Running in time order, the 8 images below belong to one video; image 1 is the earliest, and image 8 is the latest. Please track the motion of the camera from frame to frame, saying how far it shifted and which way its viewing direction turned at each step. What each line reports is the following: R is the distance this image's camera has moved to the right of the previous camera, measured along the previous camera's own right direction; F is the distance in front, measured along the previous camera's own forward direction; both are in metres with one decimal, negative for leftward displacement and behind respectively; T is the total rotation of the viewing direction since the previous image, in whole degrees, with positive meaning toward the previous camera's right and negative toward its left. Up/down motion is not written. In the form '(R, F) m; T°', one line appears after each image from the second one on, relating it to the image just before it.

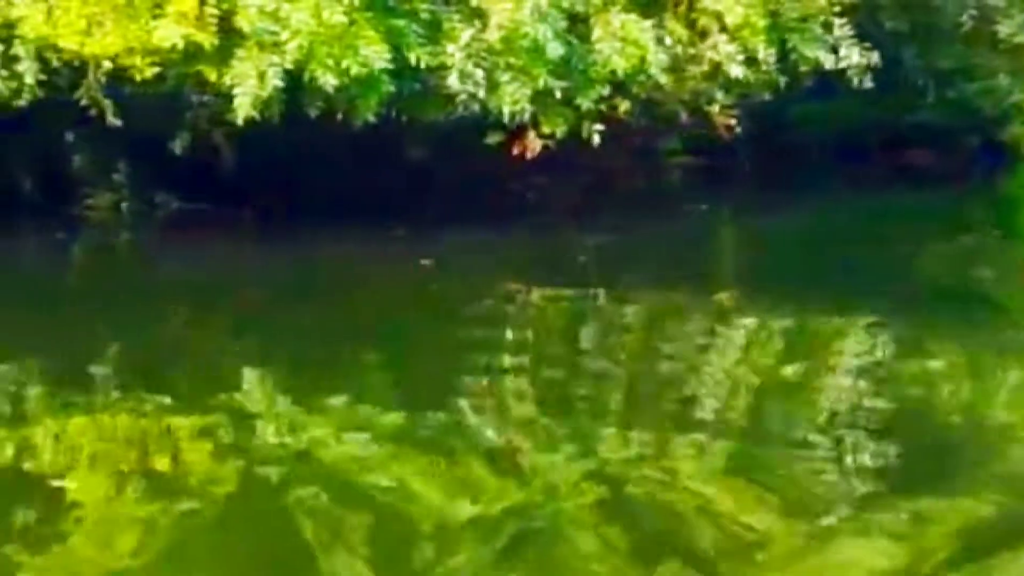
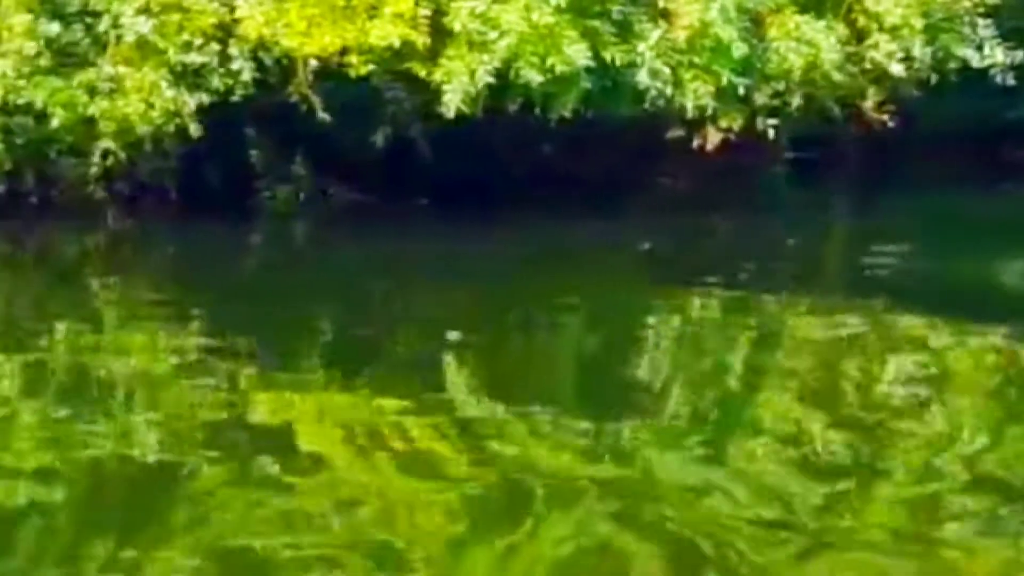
(-0.3, -0.6) m; -3°
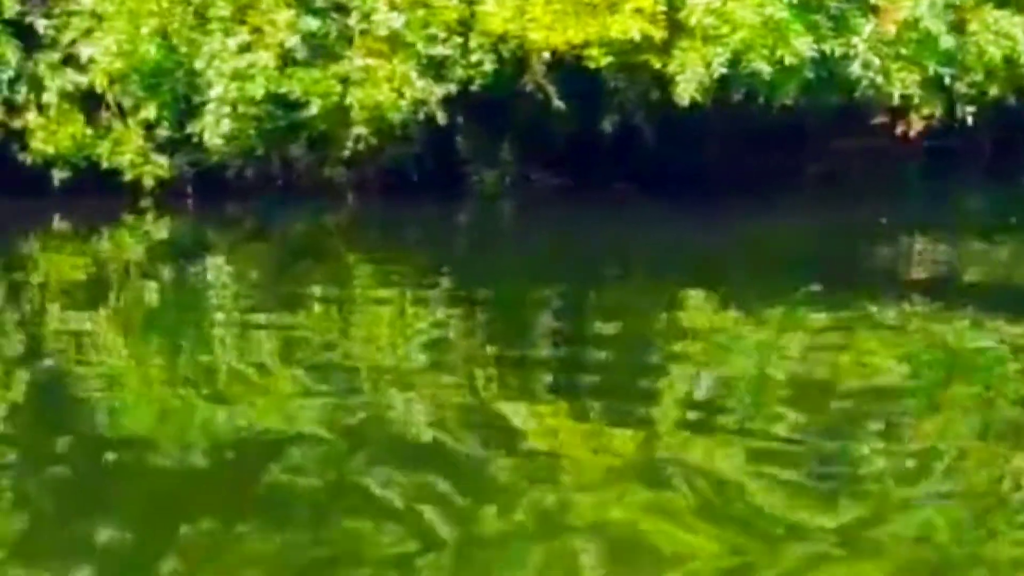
(-0.4, -0.8) m; -4°
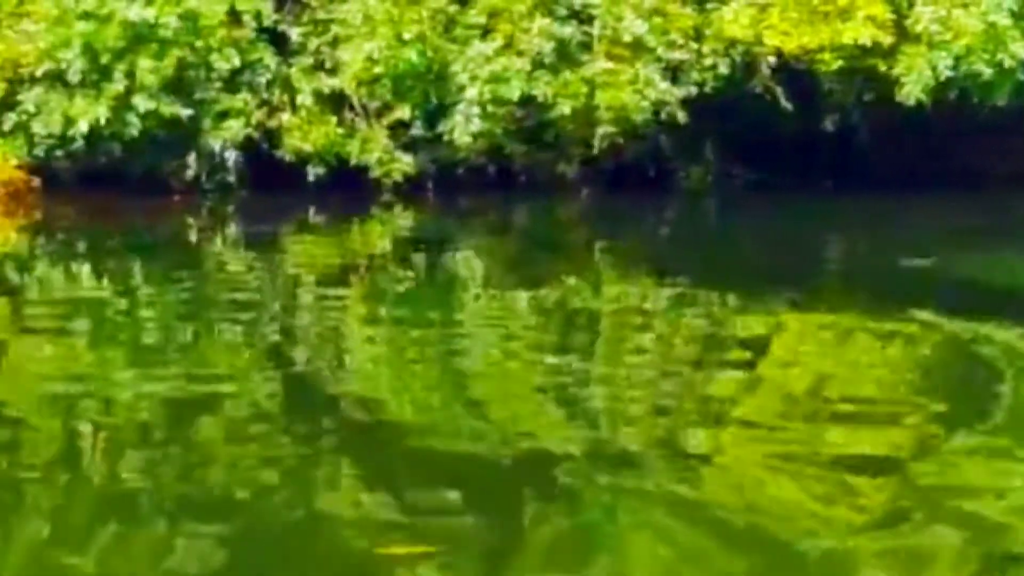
(-0.4, -1.0) m; -4°
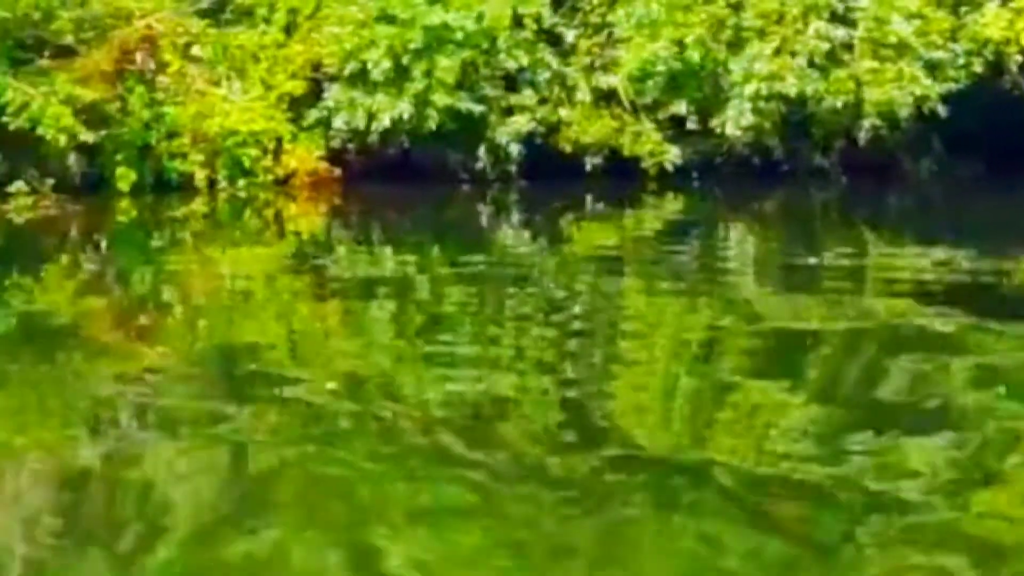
(+0.1, -1.1) m; -7°
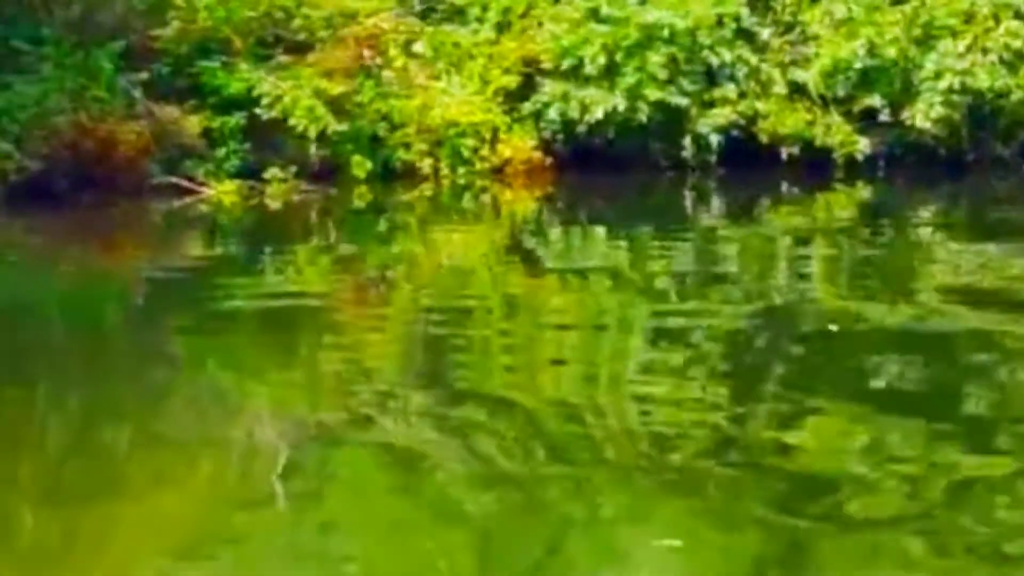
(0.0, -1.3) m; -5°
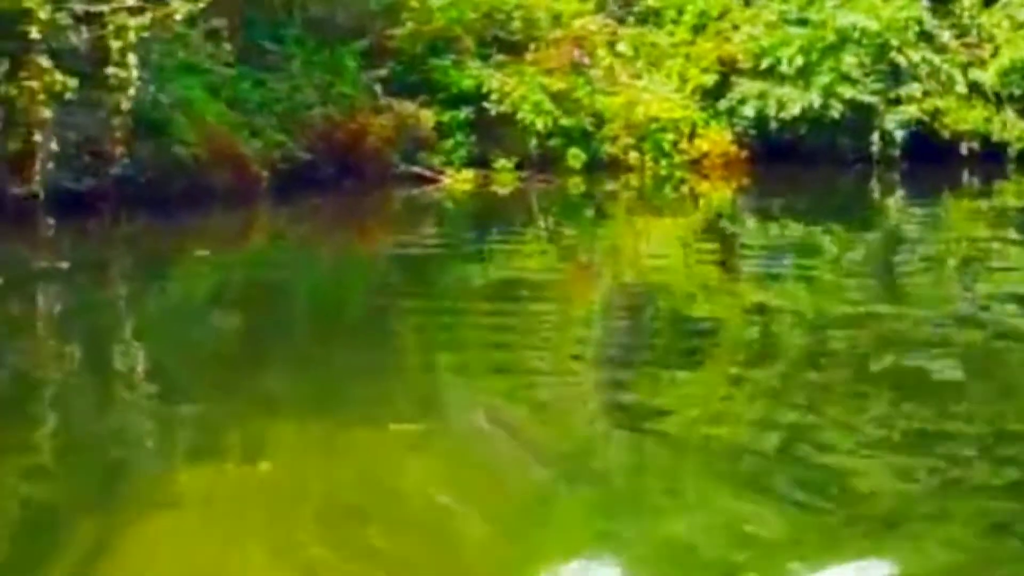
(-0.2, -1.6) m; -5°
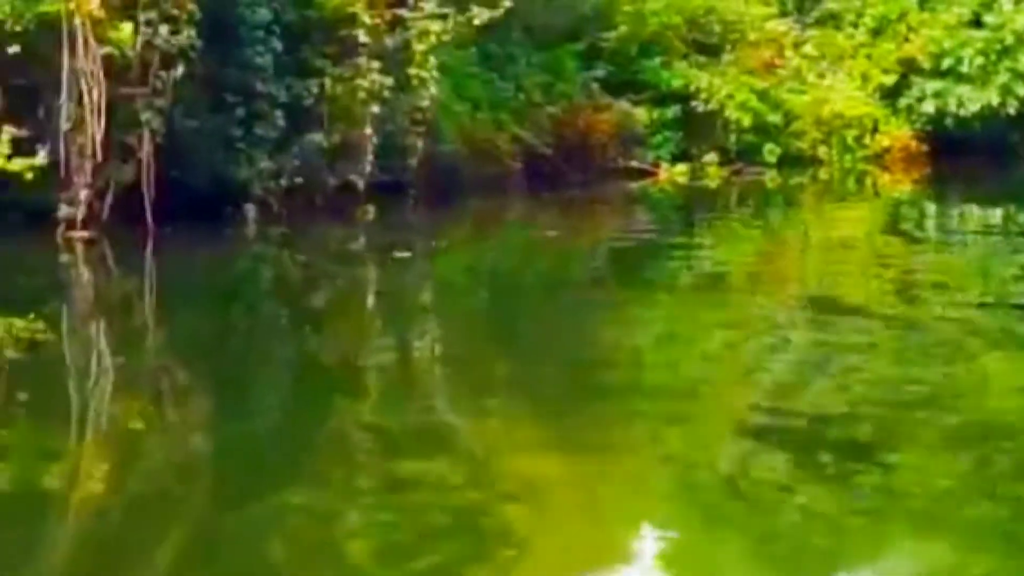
(-0.9, -1.4) m; -3°
